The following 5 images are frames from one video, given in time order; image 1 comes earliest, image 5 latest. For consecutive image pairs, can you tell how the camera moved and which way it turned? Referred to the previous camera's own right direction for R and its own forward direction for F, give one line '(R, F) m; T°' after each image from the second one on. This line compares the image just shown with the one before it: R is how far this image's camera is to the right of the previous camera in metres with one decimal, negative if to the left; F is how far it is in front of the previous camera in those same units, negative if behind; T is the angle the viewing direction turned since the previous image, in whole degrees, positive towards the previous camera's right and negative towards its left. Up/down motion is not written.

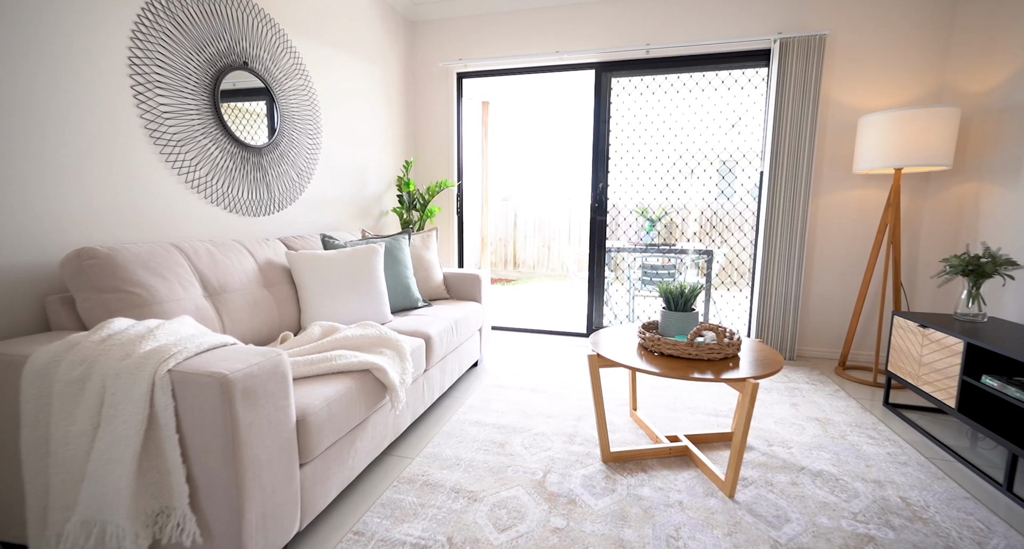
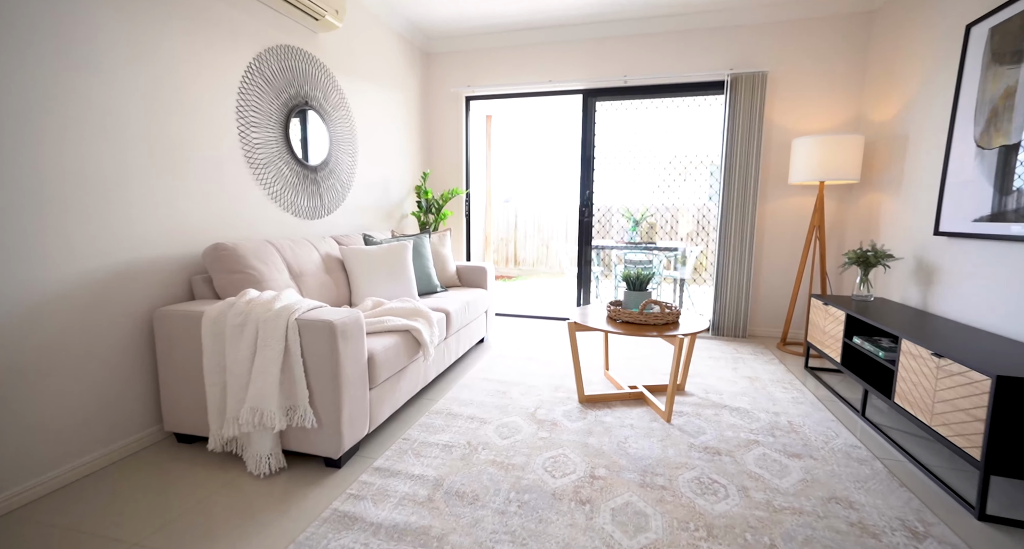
(0.0, -0.6) m; 0°
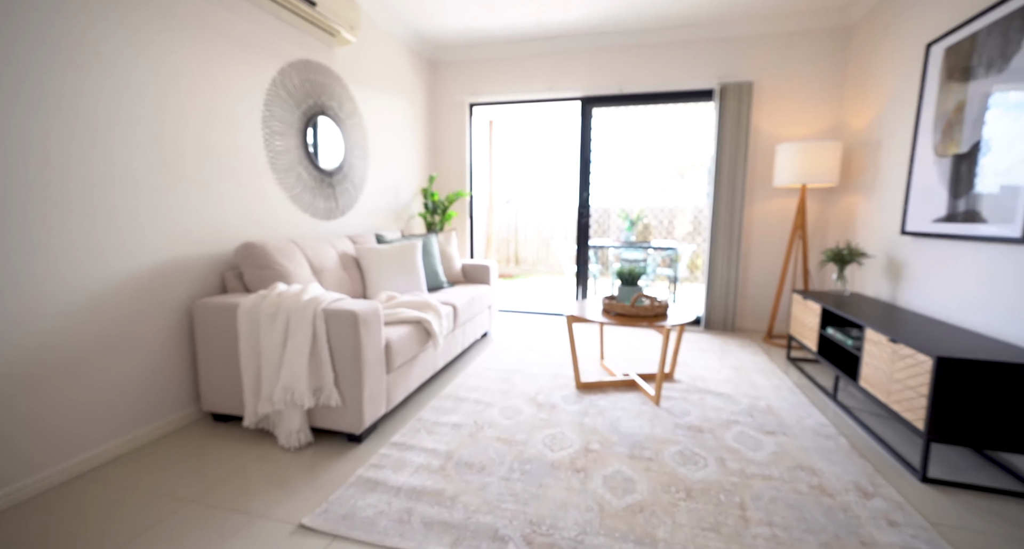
(0.0, -0.2) m; 0°
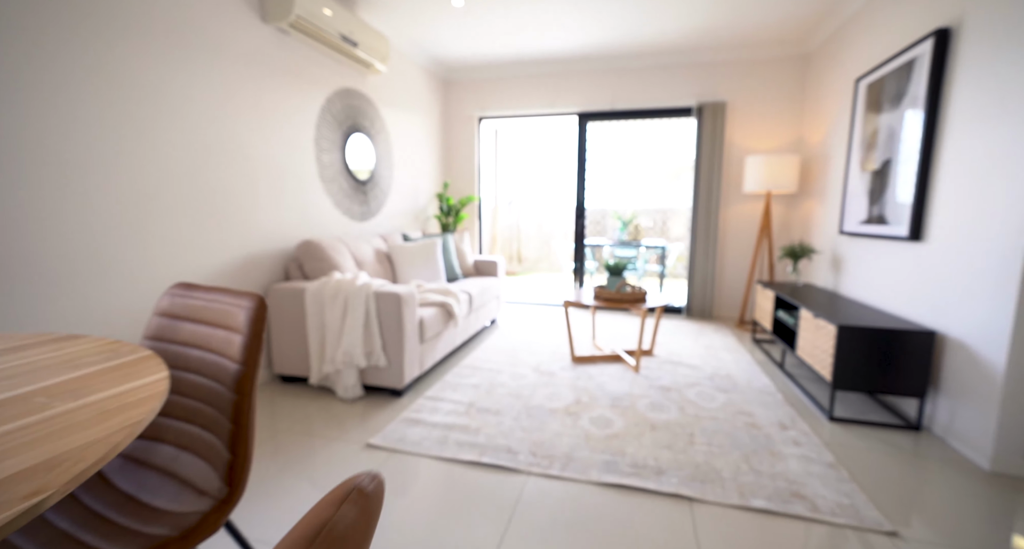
(0.0, -0.5) m; 0°
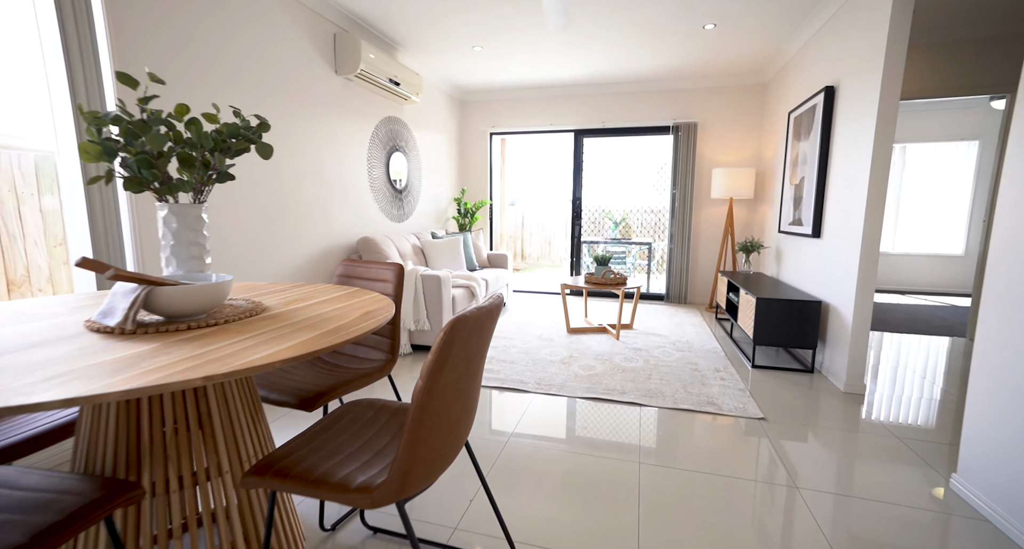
(-0.1, -0.8) m; 0°
